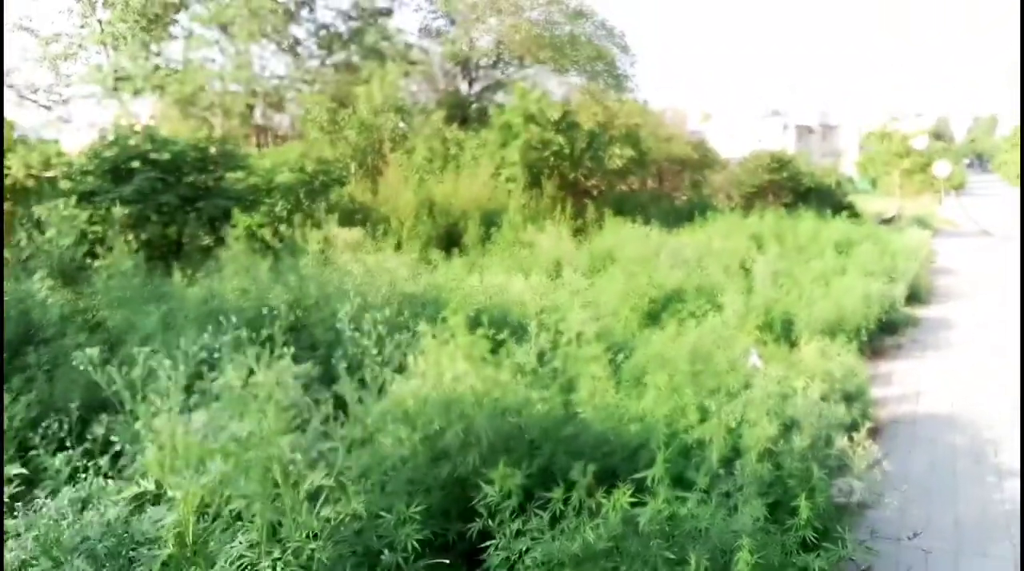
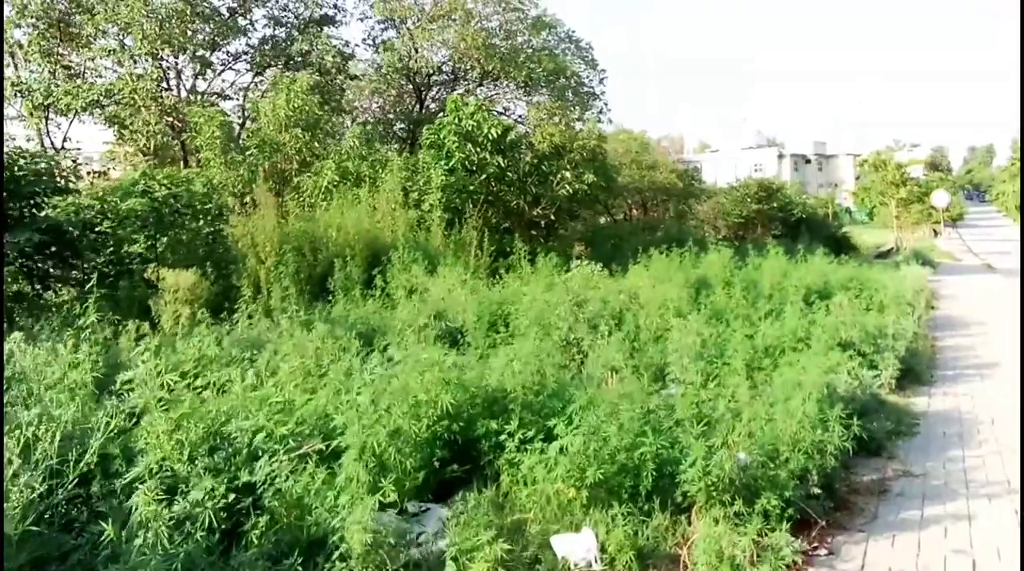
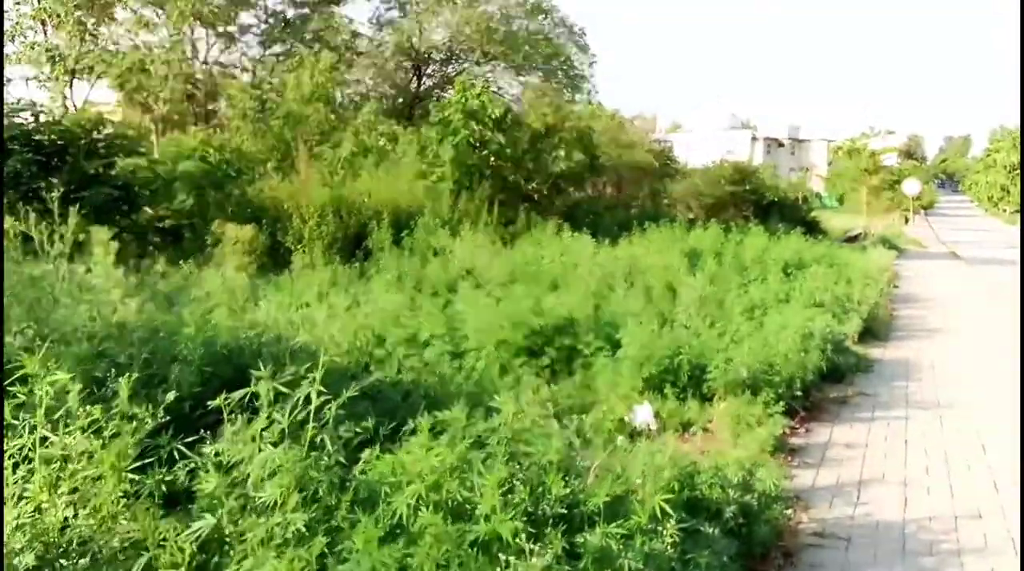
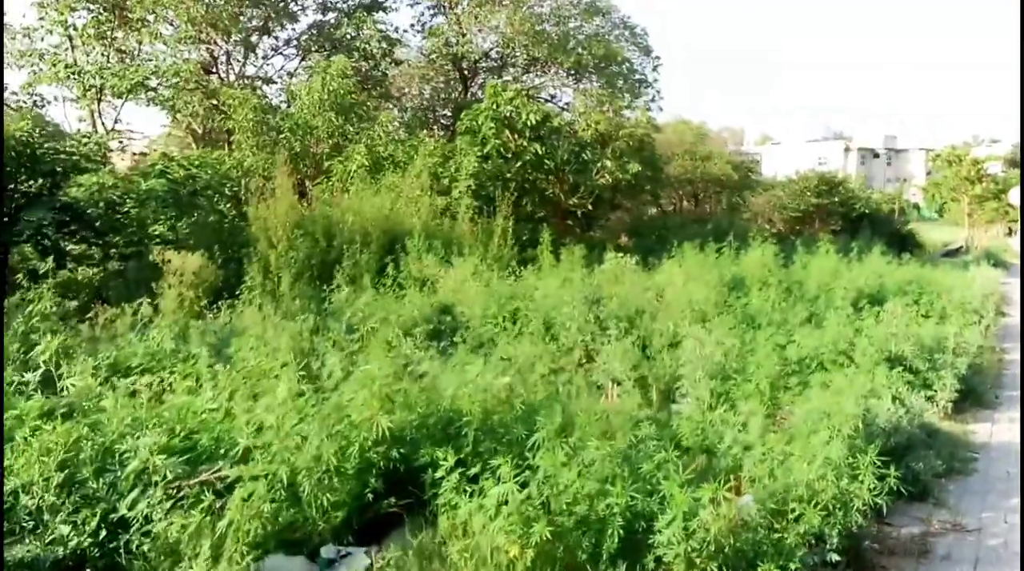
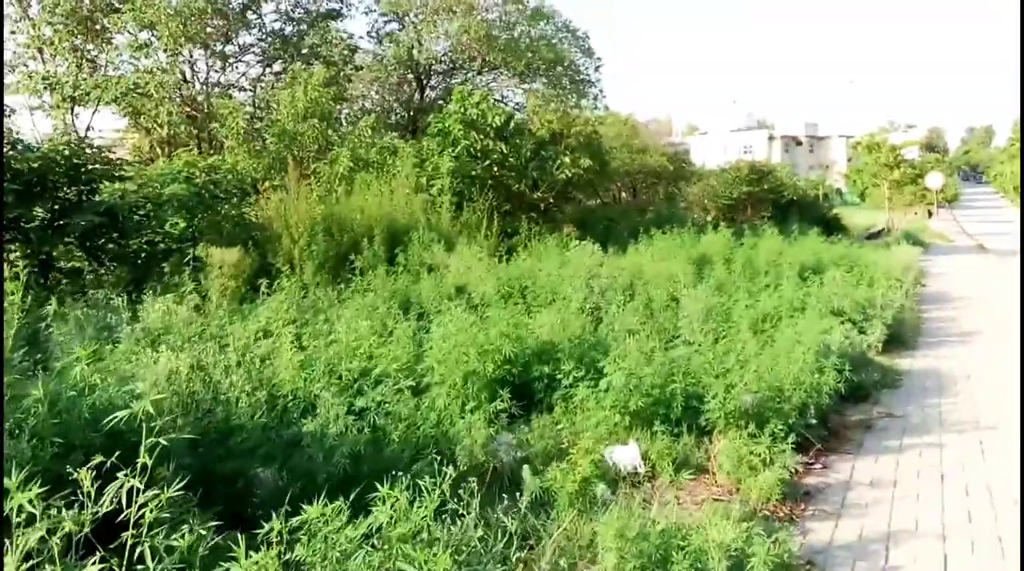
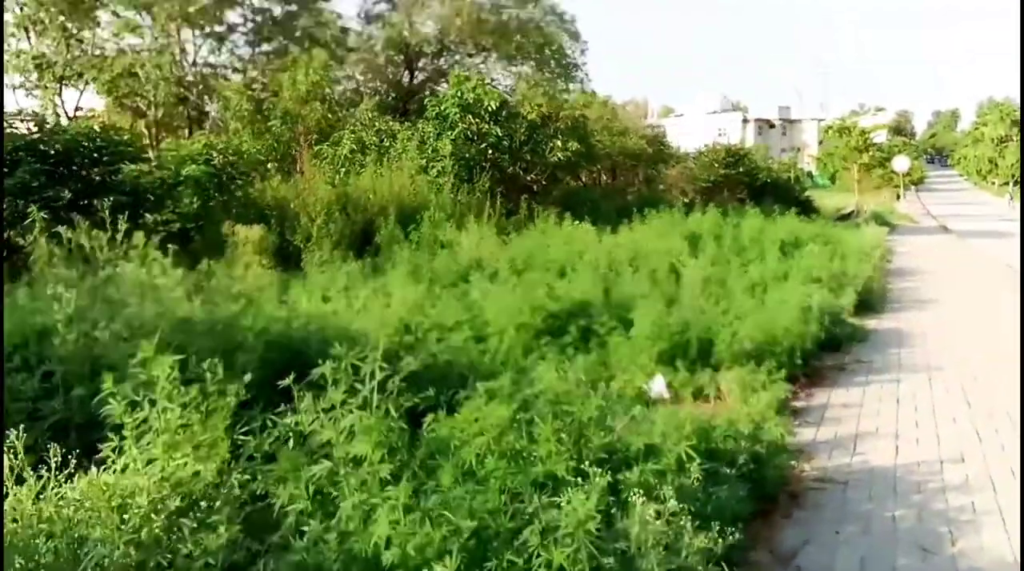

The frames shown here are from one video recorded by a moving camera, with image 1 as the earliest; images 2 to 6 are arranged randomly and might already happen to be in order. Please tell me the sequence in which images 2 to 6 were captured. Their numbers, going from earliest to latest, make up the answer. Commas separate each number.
6, 3, 5, 2, 4
